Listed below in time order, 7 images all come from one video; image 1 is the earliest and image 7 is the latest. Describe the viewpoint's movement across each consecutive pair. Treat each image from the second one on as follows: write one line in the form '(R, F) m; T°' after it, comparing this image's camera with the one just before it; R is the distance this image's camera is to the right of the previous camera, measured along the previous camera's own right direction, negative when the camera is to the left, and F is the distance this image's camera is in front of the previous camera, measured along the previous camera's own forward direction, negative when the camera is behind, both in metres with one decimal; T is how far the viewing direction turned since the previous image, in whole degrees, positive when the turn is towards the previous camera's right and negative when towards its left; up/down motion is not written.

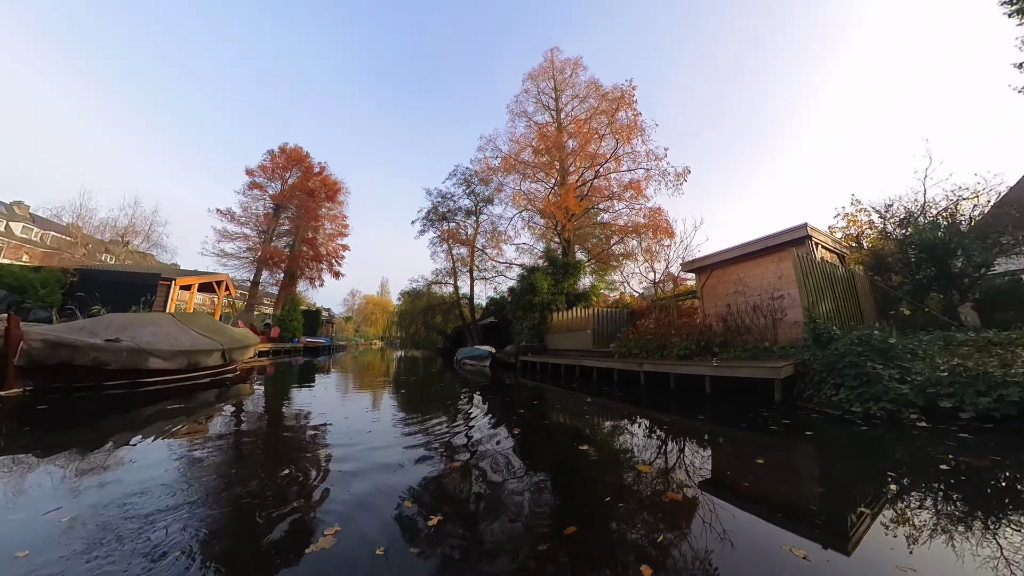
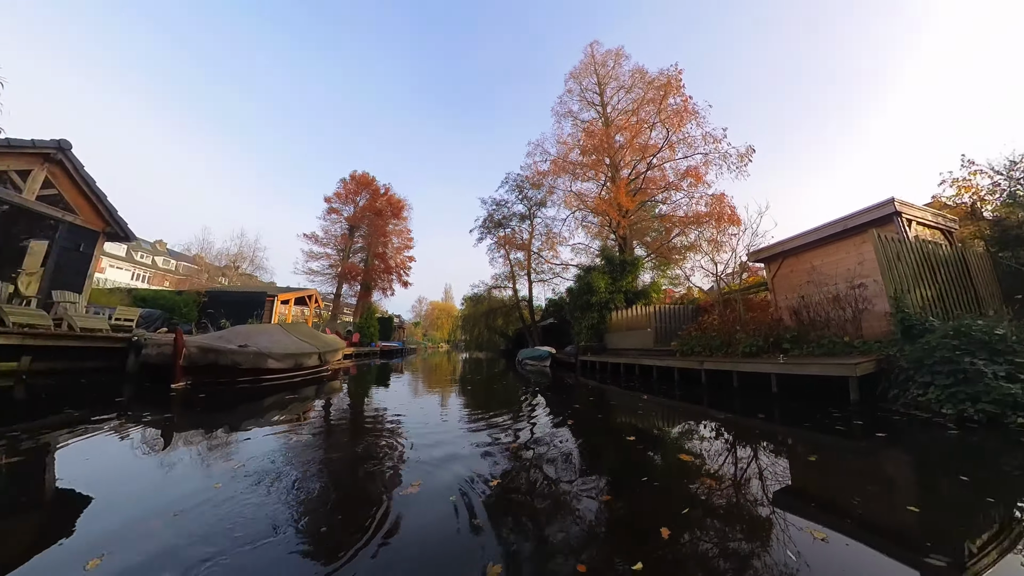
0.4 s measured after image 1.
(+0.3, 0.0) m; -9°
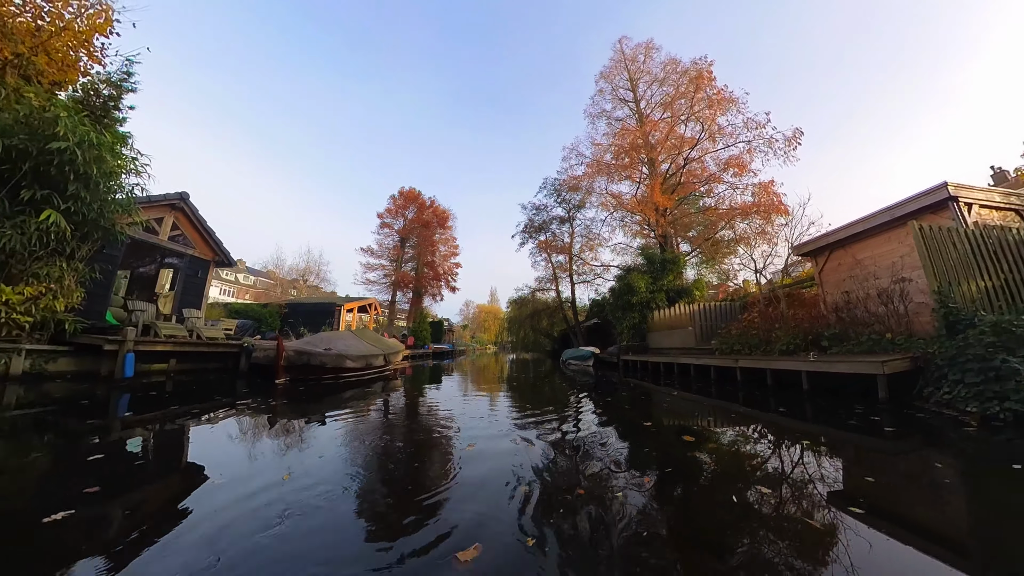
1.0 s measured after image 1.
(+0.2, -0.3) m; -7°
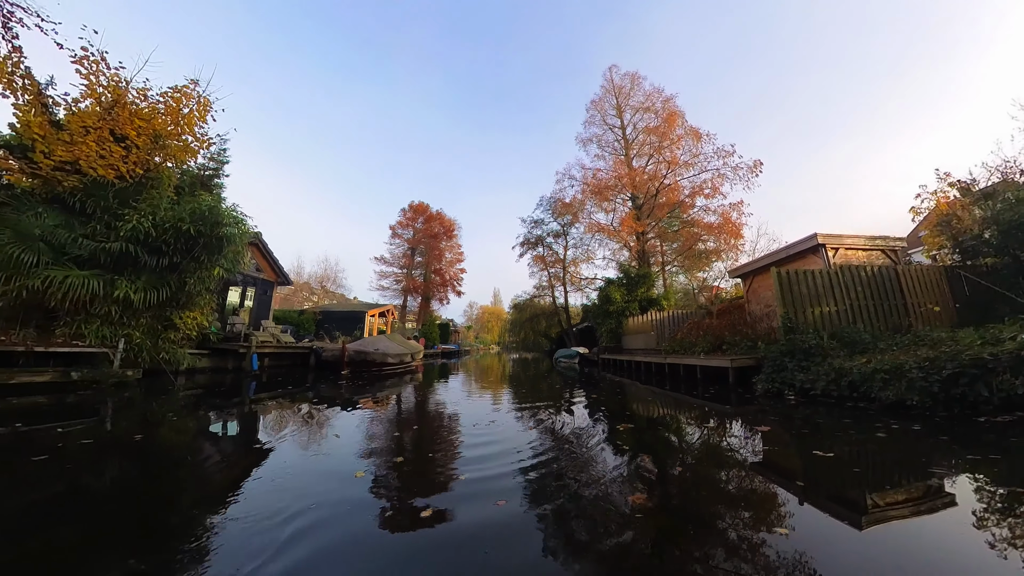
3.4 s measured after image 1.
(+0.2, -2.0) m; -1°
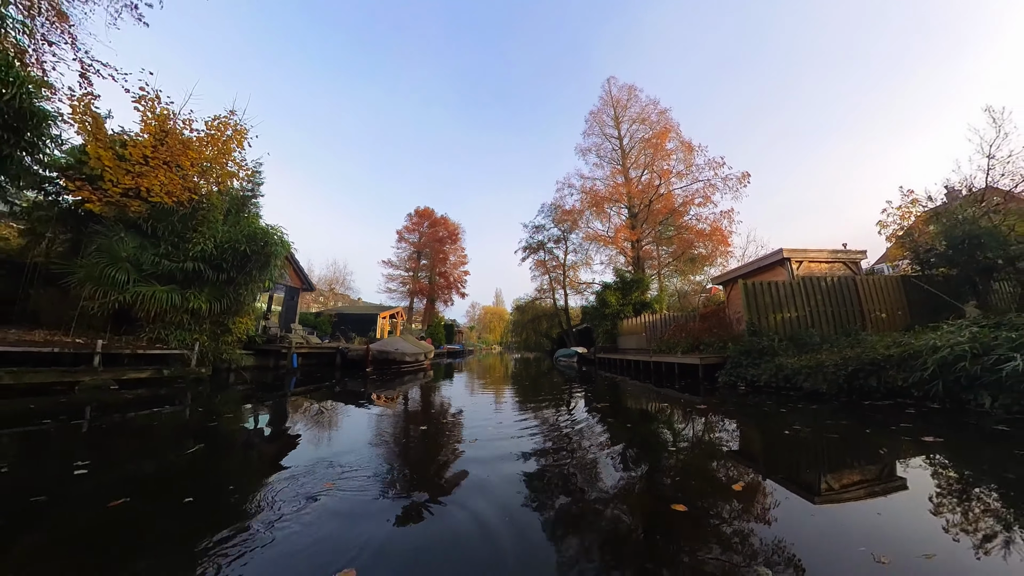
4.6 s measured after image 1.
(0.0, -1.0) m; 0°
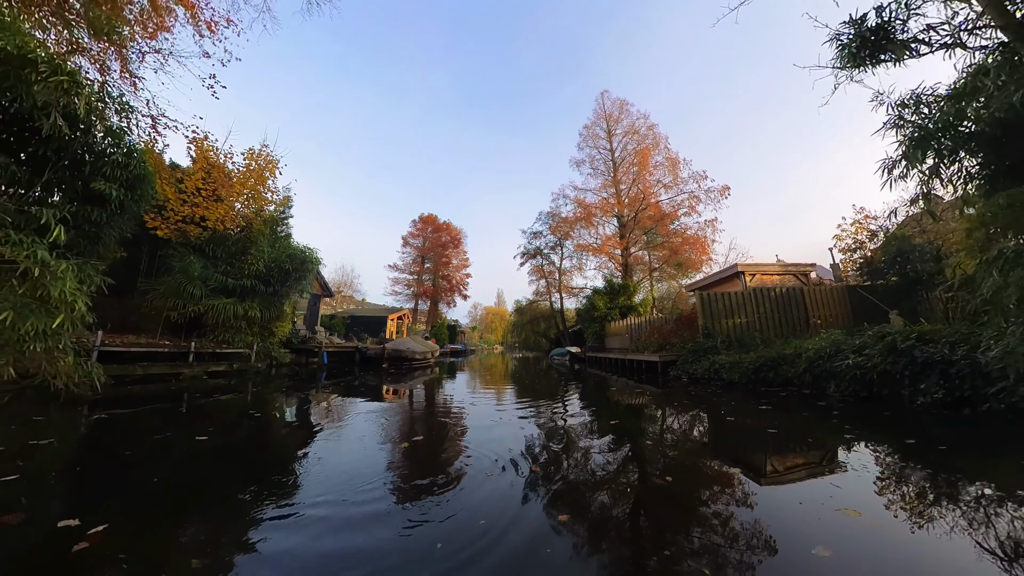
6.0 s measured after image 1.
(+0.2, -1.4) m; 0°
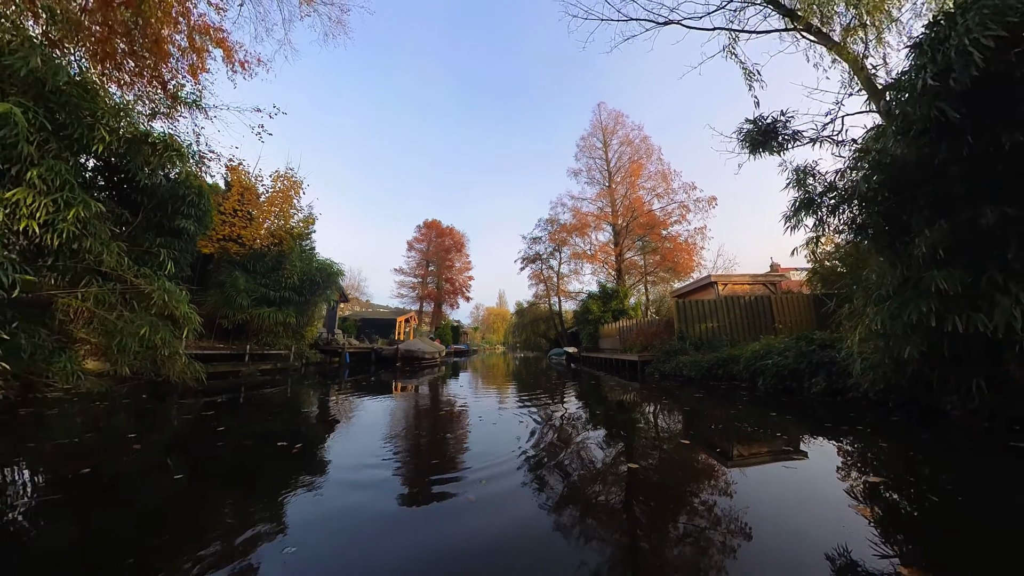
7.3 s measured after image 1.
(+0.1, -1.2) m; 0°
